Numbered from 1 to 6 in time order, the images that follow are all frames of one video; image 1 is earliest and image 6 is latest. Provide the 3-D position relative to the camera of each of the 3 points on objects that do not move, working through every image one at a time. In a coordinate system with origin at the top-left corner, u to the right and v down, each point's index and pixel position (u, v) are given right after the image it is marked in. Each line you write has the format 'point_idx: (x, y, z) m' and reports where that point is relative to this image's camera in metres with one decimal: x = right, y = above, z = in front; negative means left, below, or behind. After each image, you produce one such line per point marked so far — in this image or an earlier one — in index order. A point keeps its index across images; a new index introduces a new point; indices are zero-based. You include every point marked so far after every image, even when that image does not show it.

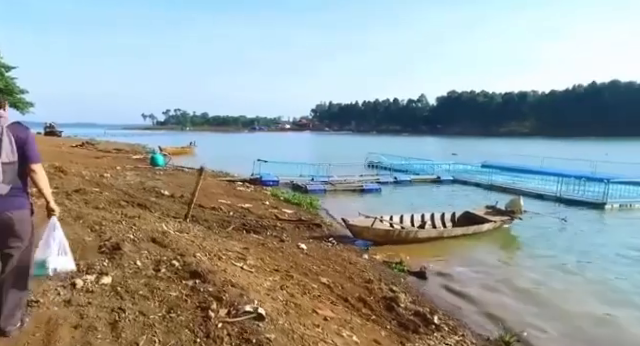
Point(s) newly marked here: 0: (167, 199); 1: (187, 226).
0: (-5.3, -0.9, +16.6) m
1: (-2.9, -1.2, +10.4) m
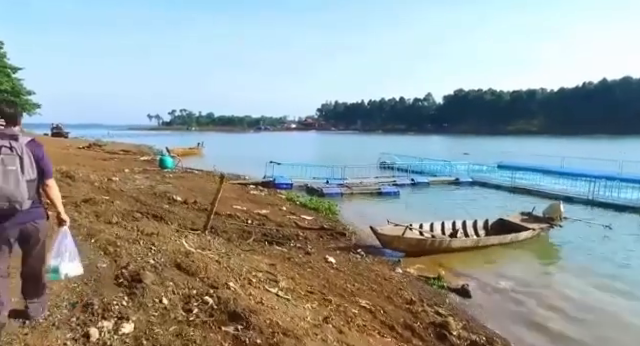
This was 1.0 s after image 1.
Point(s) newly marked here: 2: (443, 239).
0: (-4.5, -1.1, +15.7) m
1: (-2.3, -1.4, +9.4) m
2: (+3.4, -1.8, +13.1) m
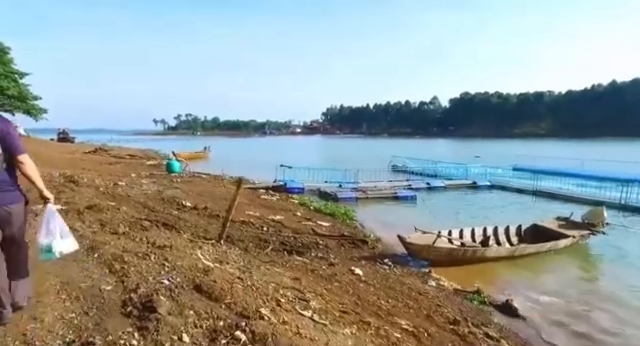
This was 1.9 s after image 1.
0: (-4.0, -1.2, +14.7) m
1: (-1.7, -1.4, +8.4) m
2: (+3.9, -1.9, +12.1) m
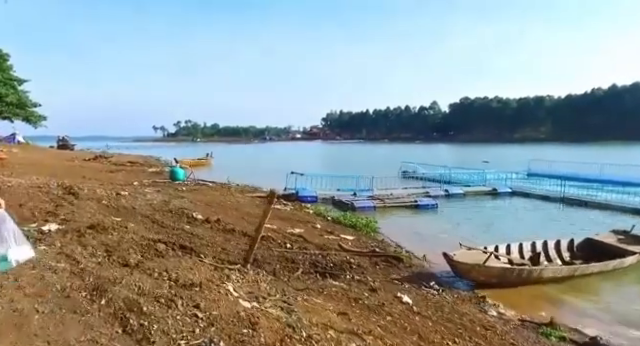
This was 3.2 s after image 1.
0: (-3.2, -1.5, +13.2) m
1: (-1.0, -1.6, +6.9) m
2: (+4.7, -2.1, +10.6) m
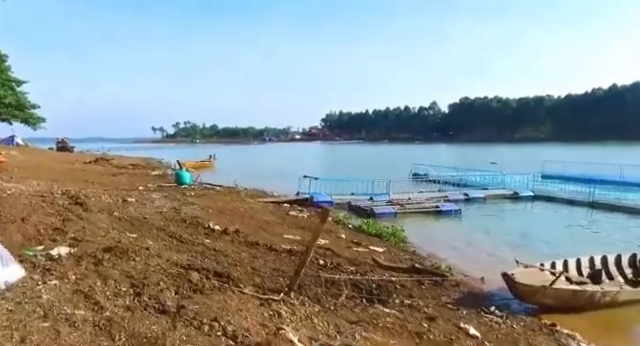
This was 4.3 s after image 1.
0: (-2.4, -1.7, +12.0) m
1: (-0.1, -1.8, +5.7) m
2: (+5.5, -2.2, +9.4) m
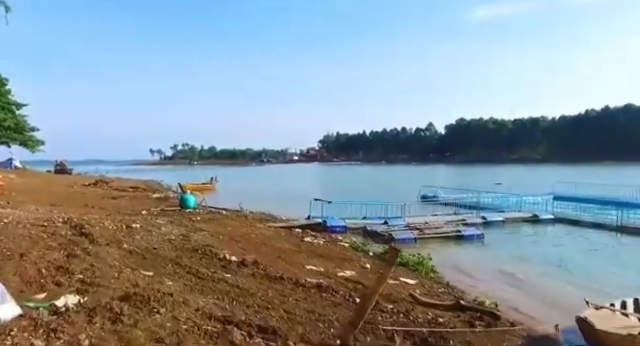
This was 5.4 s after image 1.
0: (-1.7, -2.3, +10.8) m
1: (+0.6, -2.1, +4.5) m
2: (+6.2, -2.7, +8.1) m
